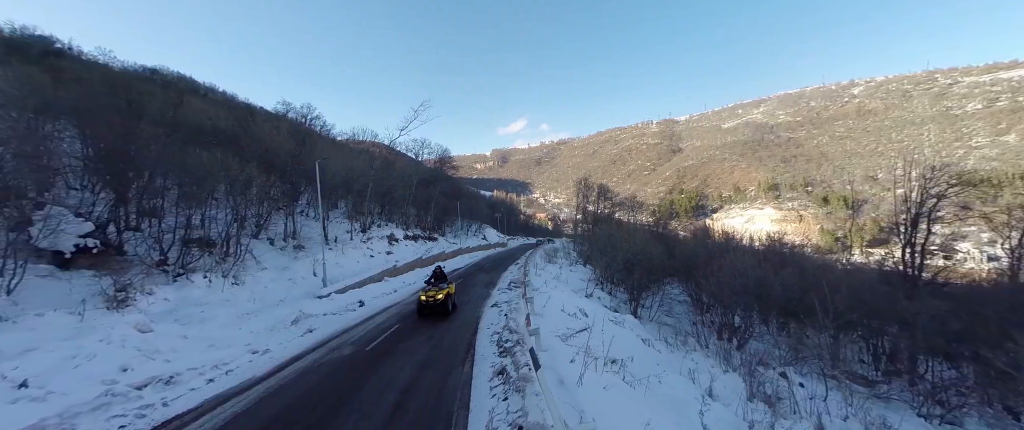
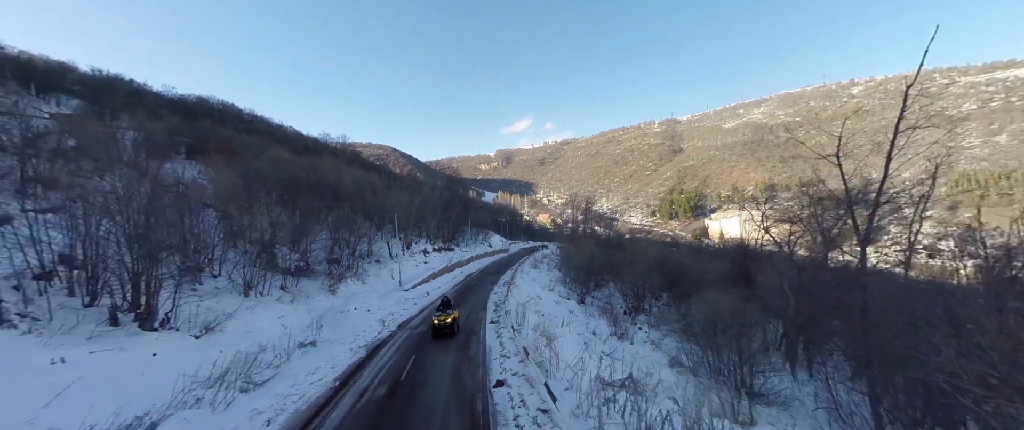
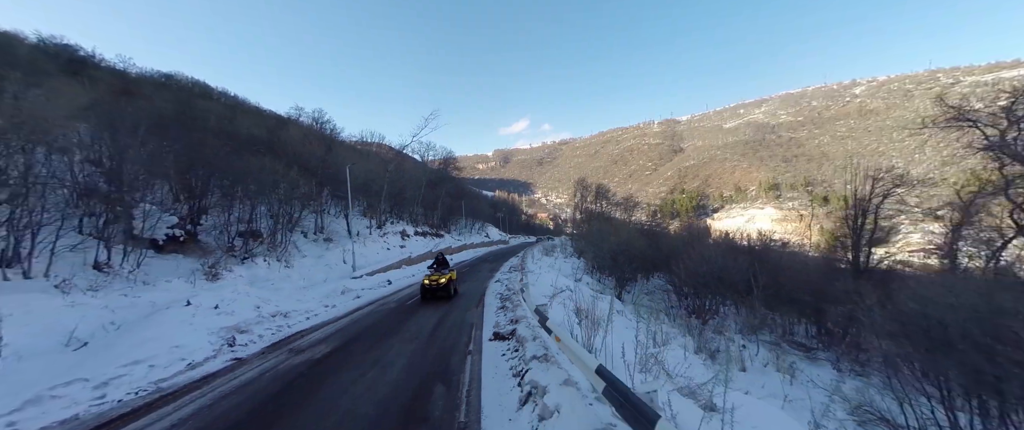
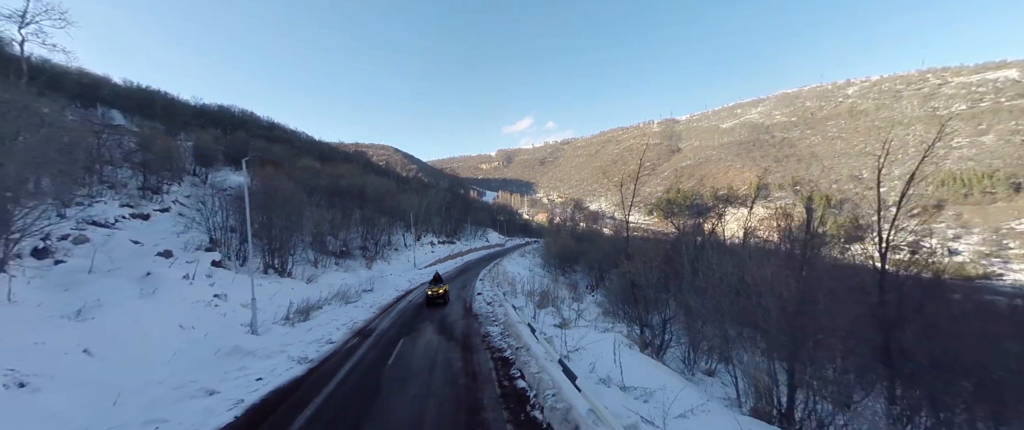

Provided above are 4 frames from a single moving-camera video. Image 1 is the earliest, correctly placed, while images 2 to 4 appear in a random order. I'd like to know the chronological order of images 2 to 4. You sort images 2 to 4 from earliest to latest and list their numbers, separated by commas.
3, 2, 4
